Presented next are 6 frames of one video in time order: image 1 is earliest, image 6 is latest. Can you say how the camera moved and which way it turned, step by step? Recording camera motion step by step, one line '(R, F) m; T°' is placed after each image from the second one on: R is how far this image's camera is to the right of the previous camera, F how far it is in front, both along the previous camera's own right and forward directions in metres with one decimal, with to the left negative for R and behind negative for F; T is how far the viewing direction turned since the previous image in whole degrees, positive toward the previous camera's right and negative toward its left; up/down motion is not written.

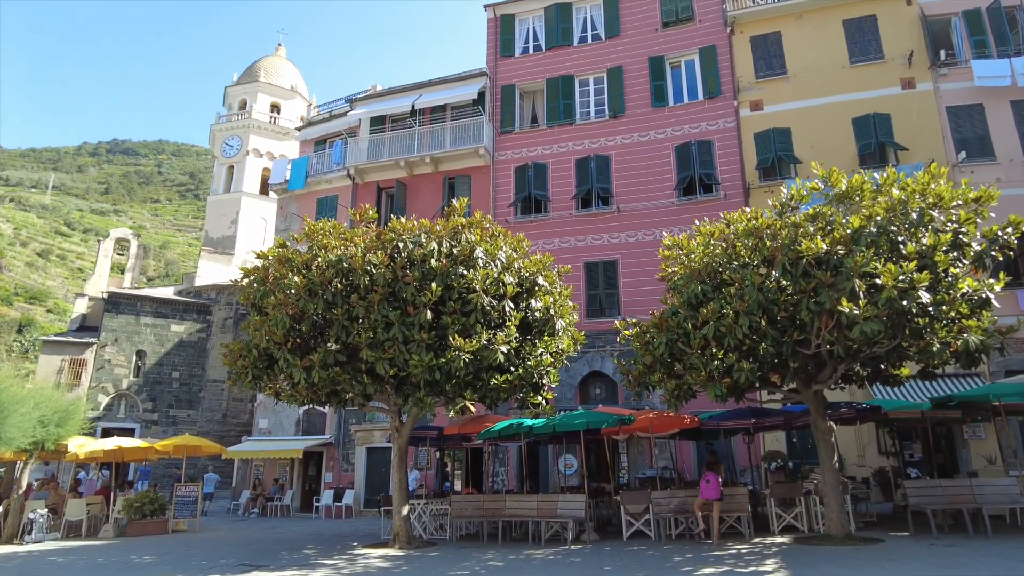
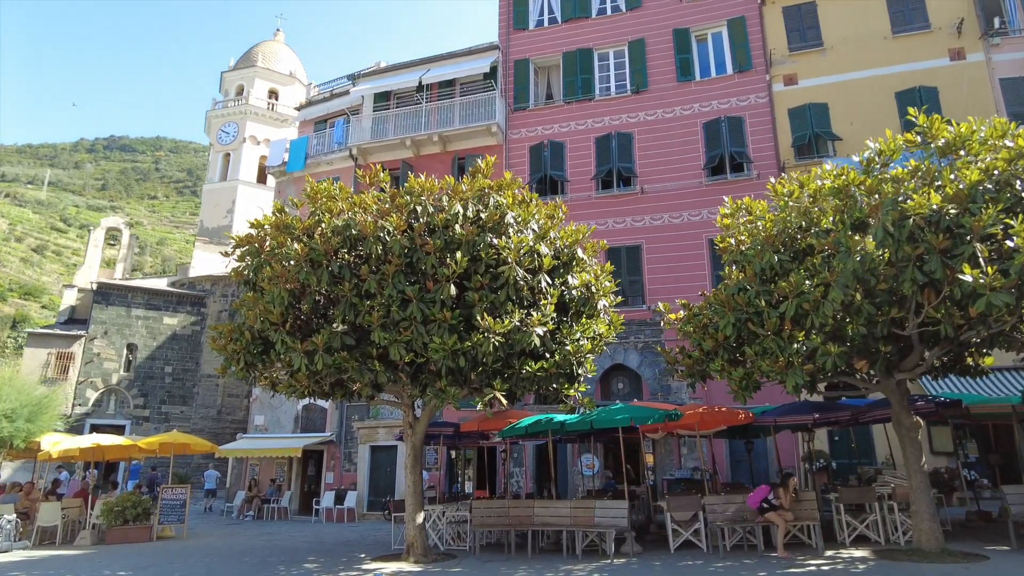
(-0.5, +1.5) m; 0°
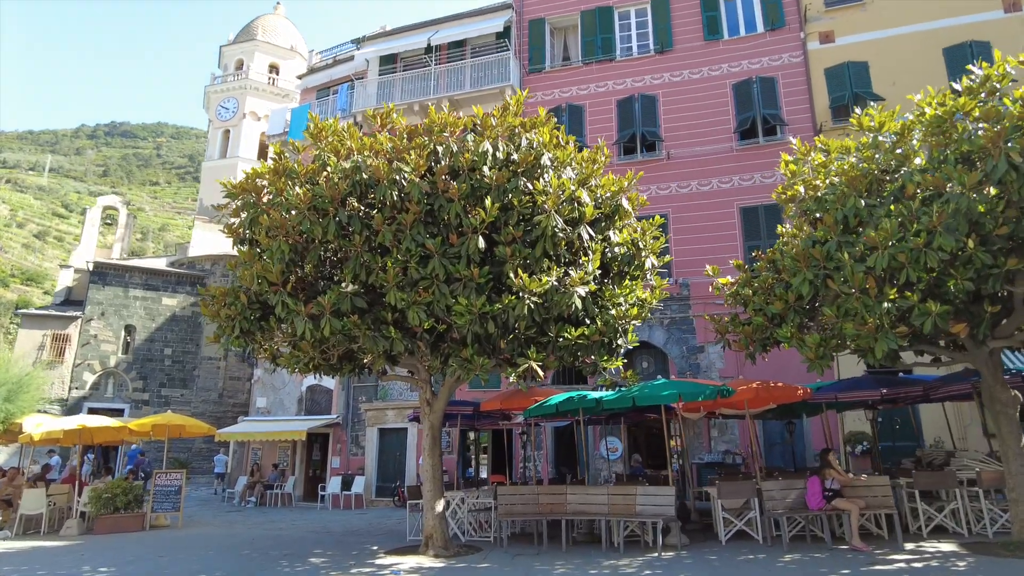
(-0.4, +1.2) m; 0°
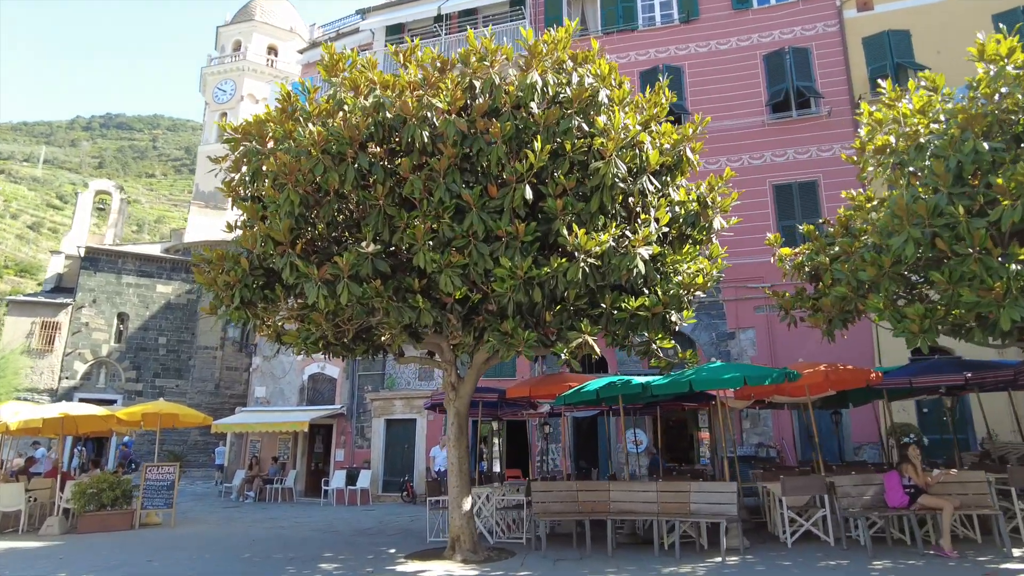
(-0.5, +1.2) m; 0°
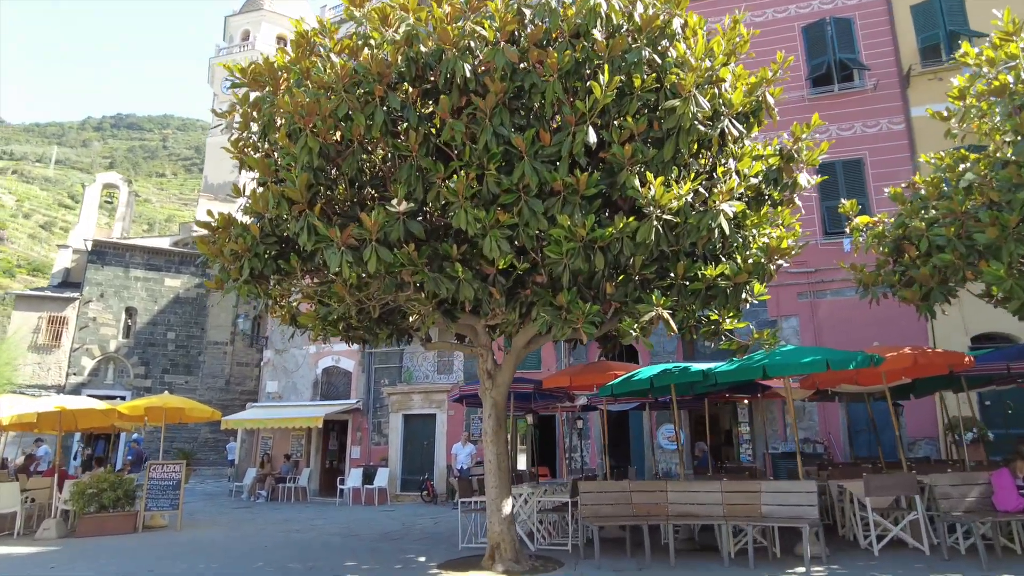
(-0.4, +1.0) m; -1°
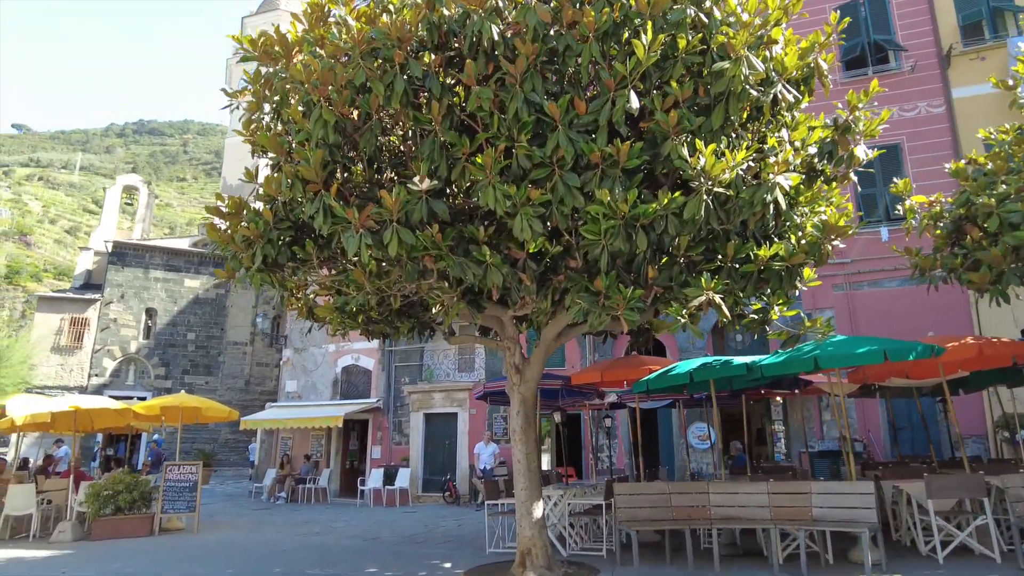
(-0.1, +0.5) m; -2°
